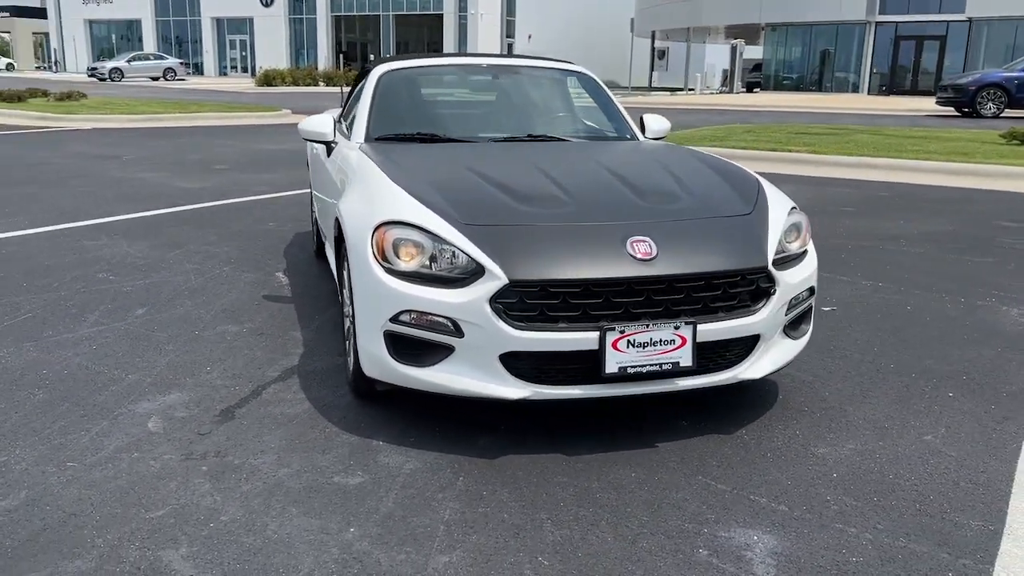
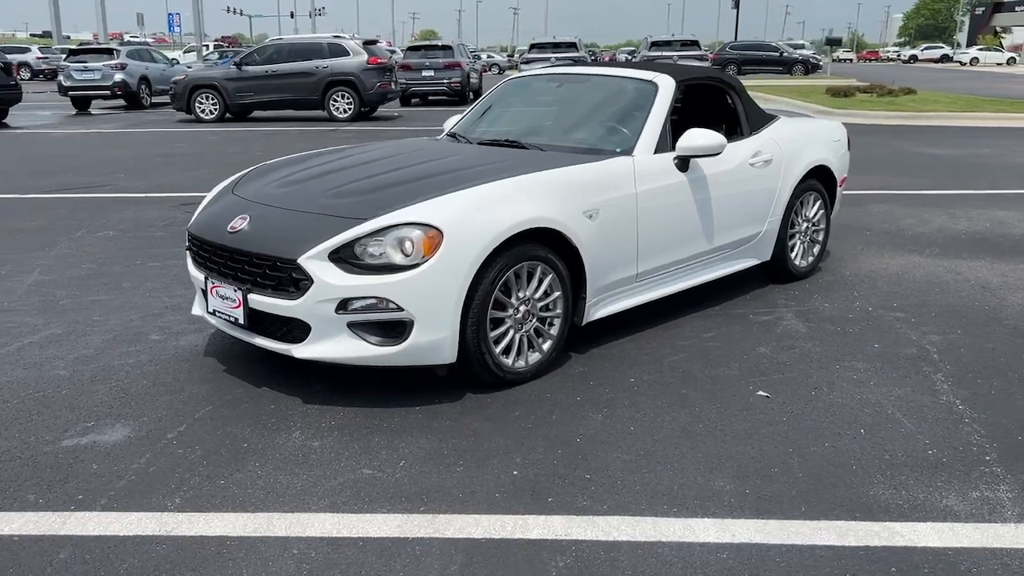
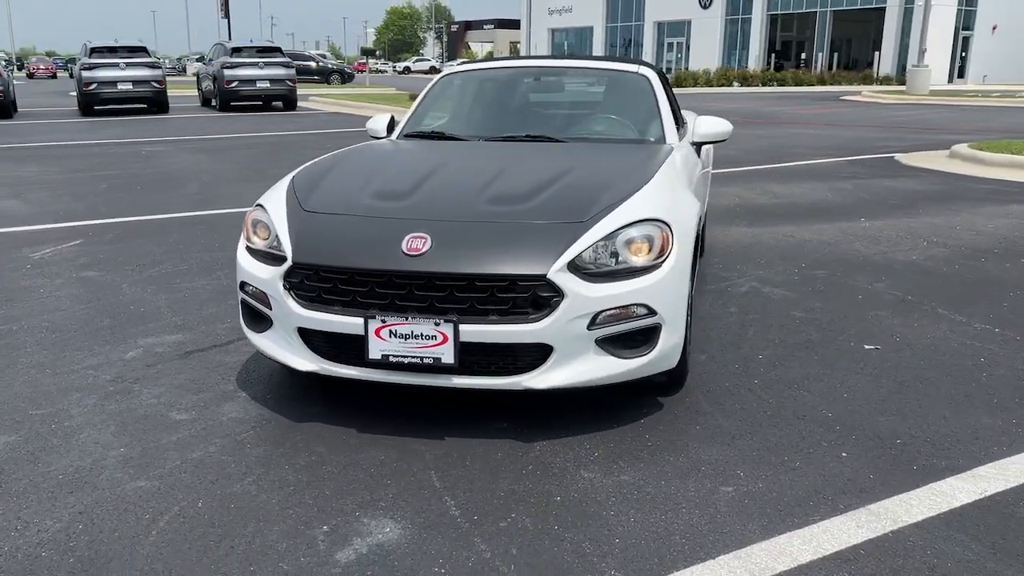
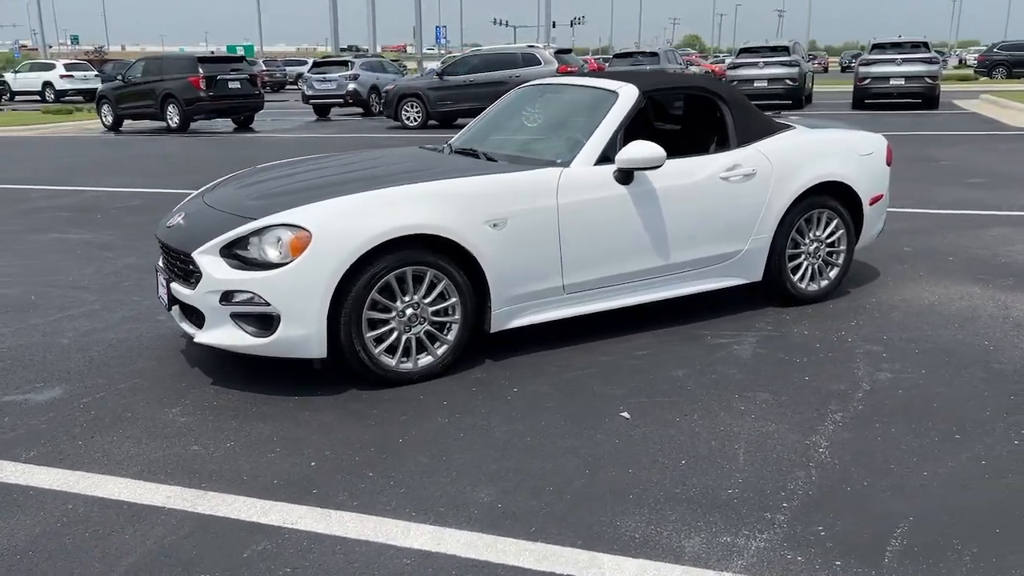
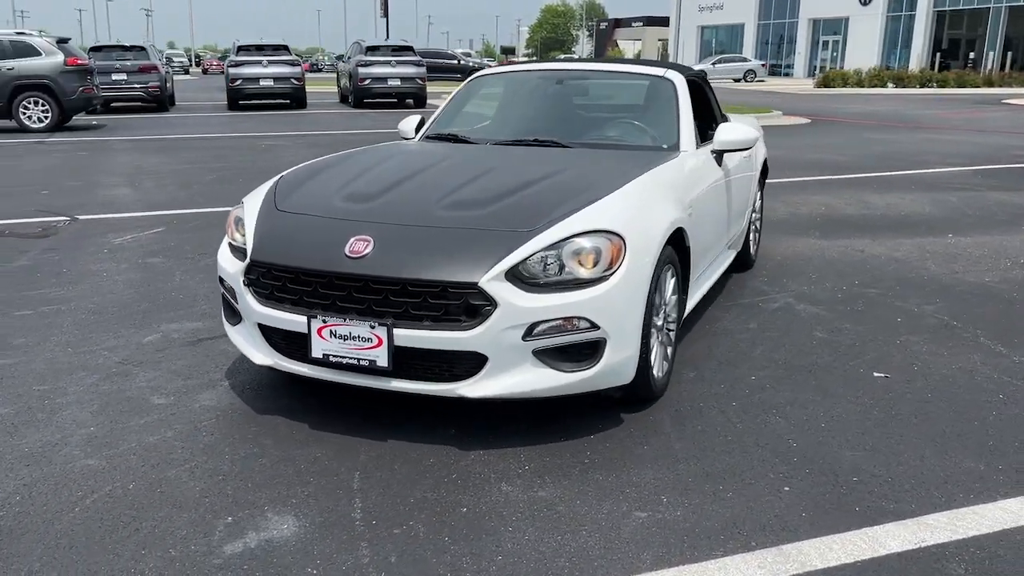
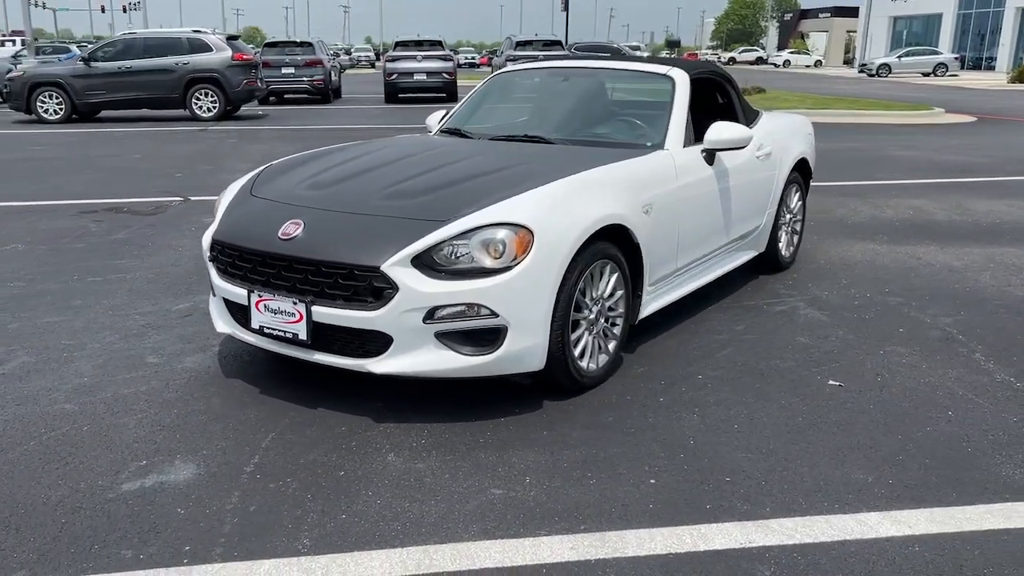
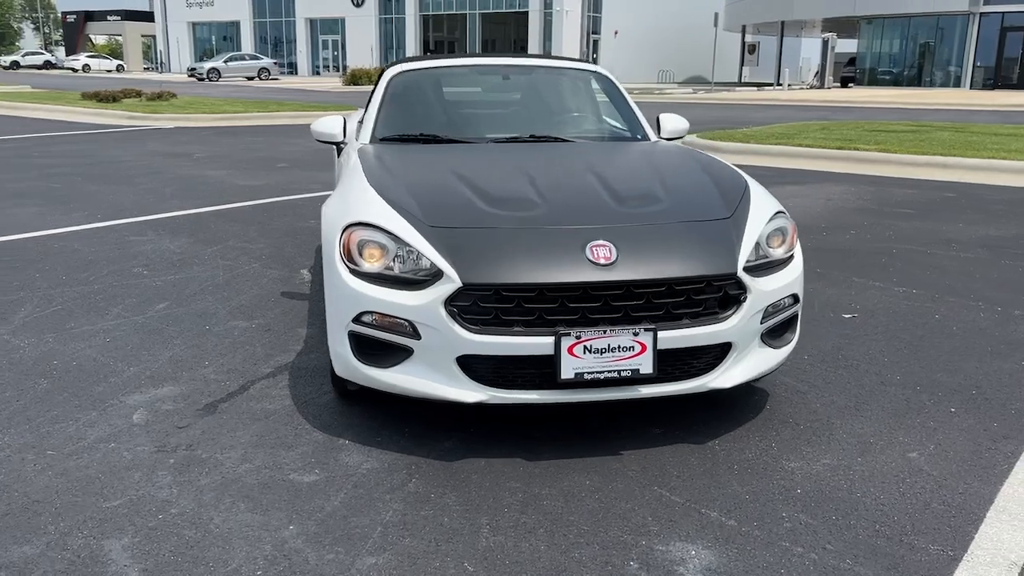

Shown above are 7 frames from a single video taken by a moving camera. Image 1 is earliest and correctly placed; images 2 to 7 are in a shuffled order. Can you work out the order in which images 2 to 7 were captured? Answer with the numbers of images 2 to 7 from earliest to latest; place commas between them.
7, 3, 5, 6, 2, 4
